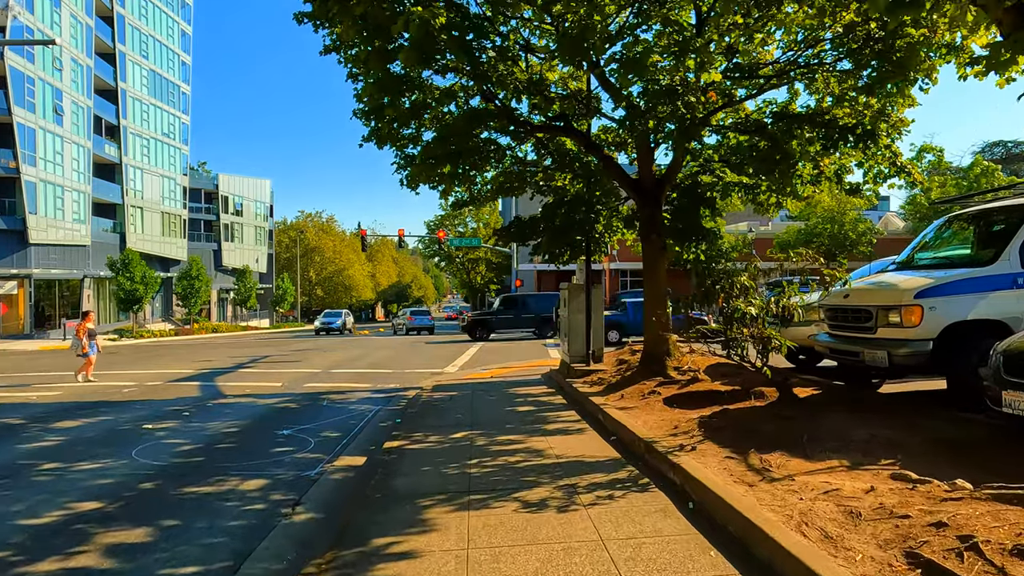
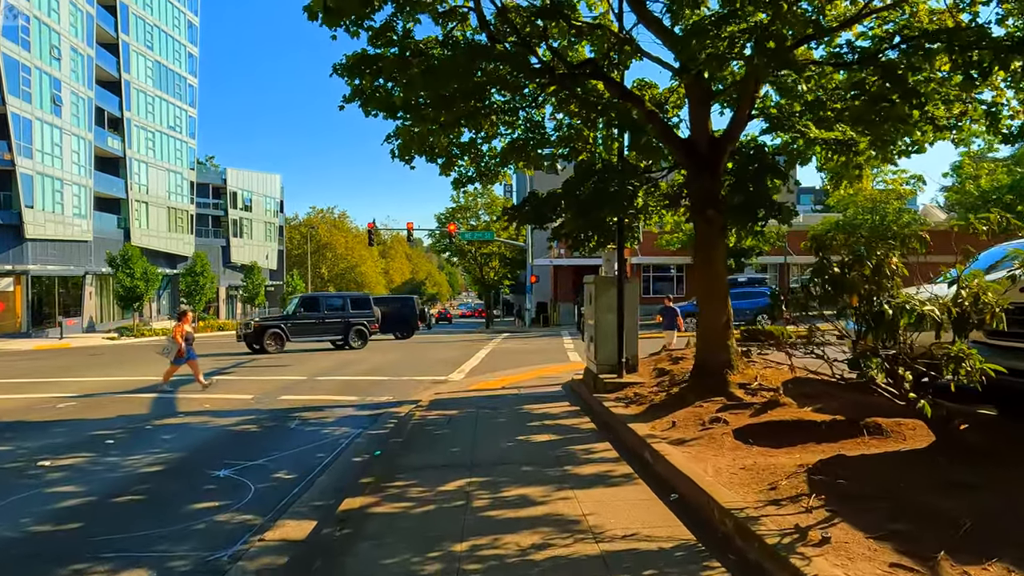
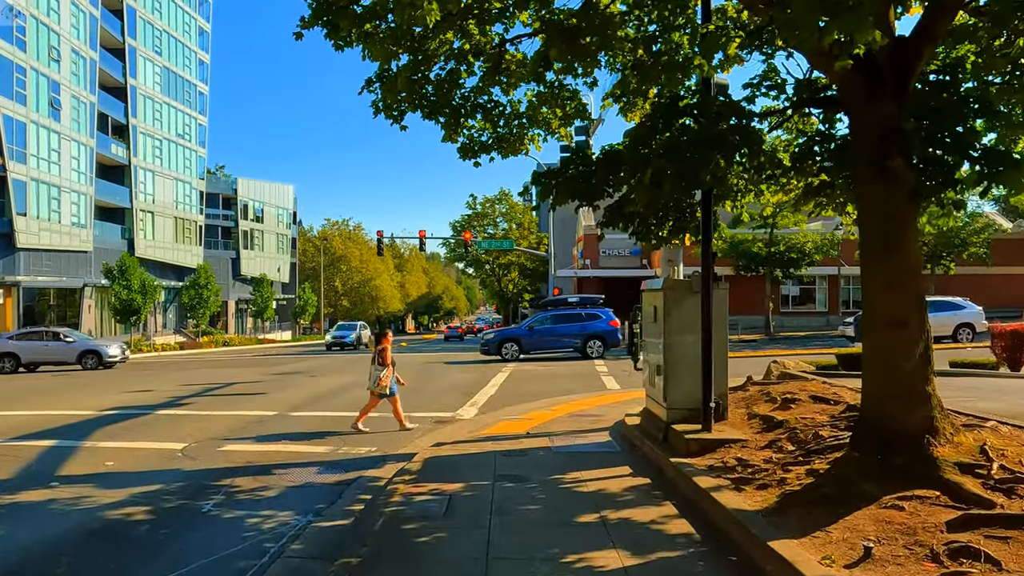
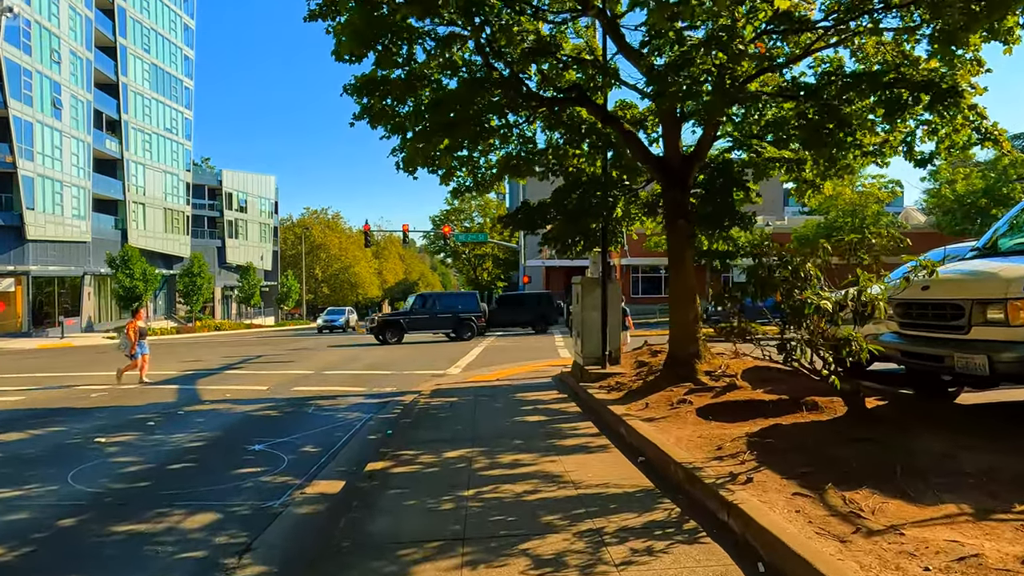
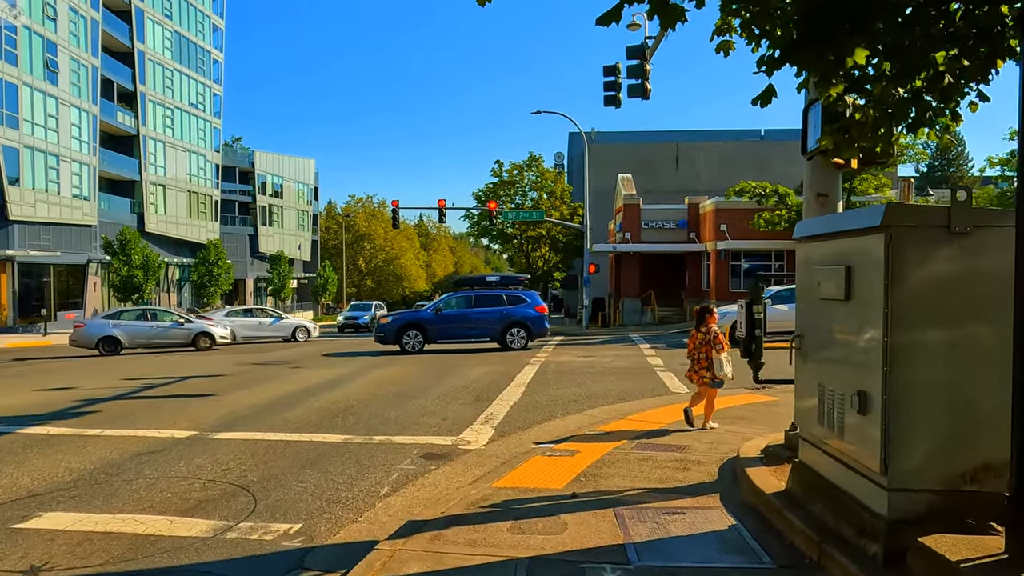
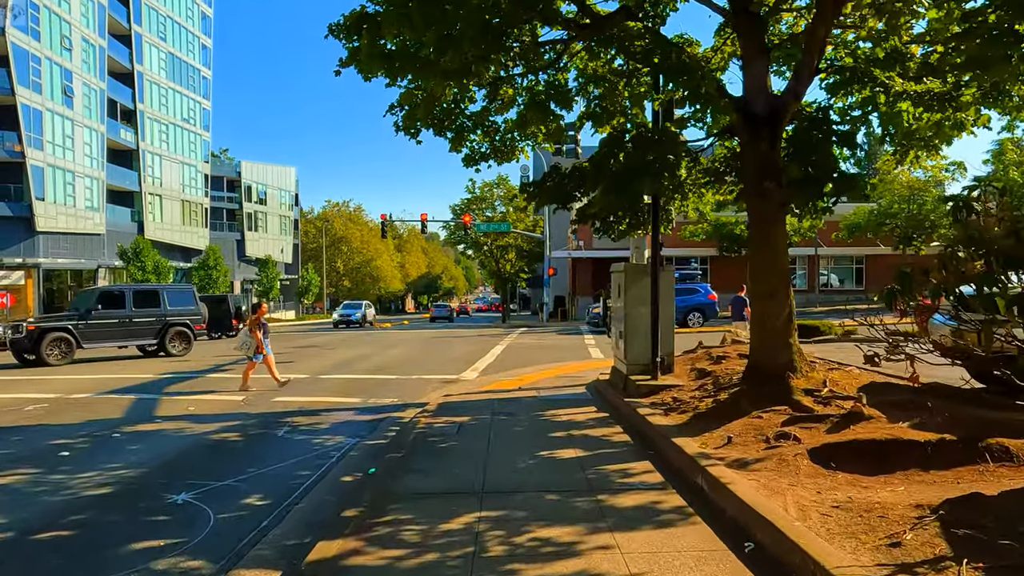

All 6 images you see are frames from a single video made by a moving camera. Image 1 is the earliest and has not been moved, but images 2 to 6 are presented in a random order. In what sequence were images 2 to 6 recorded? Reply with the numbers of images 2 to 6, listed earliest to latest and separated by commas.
4, 2, 6, 3, 5
